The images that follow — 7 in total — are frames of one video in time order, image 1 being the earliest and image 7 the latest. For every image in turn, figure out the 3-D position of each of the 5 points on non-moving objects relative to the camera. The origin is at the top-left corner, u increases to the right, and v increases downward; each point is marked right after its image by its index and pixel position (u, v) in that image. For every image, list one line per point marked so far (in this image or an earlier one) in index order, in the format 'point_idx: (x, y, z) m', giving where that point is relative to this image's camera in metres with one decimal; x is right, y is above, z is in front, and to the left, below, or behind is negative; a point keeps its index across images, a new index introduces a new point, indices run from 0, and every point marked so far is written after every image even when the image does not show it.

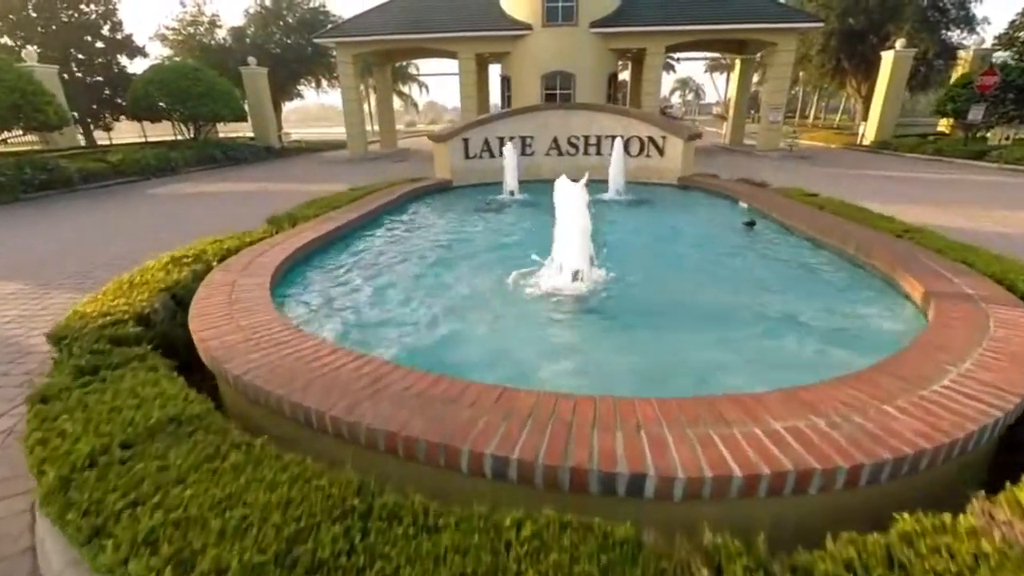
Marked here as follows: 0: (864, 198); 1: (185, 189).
0: (+5.9, +1.5, +10.0) m
1: (-7.7, +2.3, +14.0) m
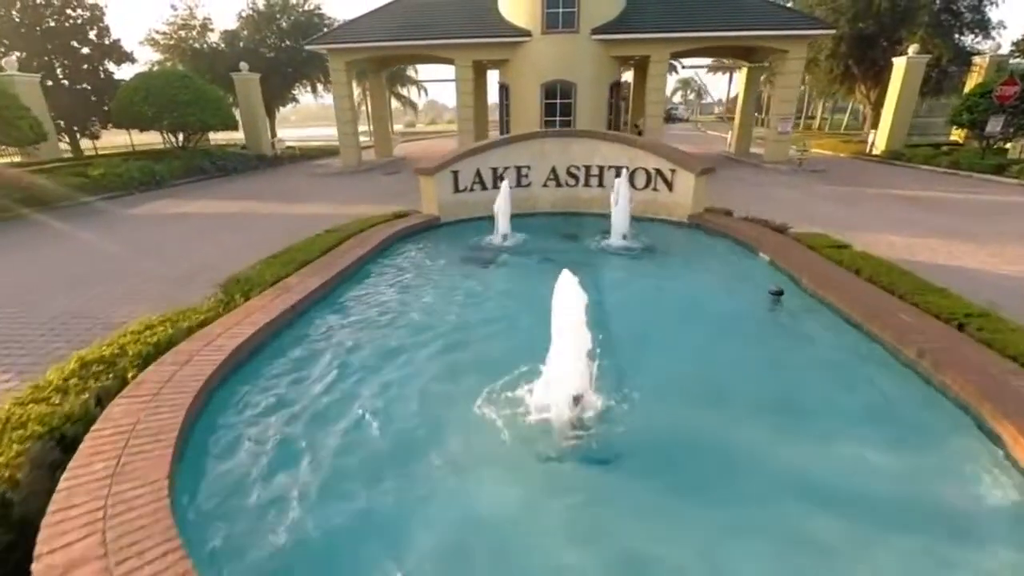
0: (+5.8, +0.9, +9.3) m
1: (-7.7, +1.7, +13.3) m
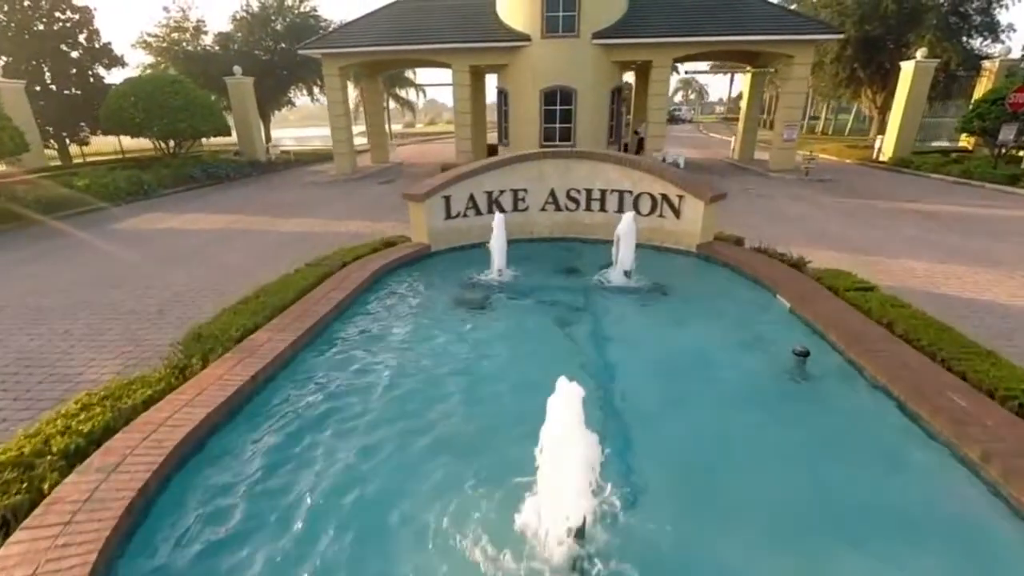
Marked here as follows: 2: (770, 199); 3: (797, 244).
0: (+5.7, +0.5, +8.8) m
1: (-7.8, +1.4, +12.8) m
2: (+6.1, +2.1, +14.1) m
3: (+4.4, +0.7, +9.4) m
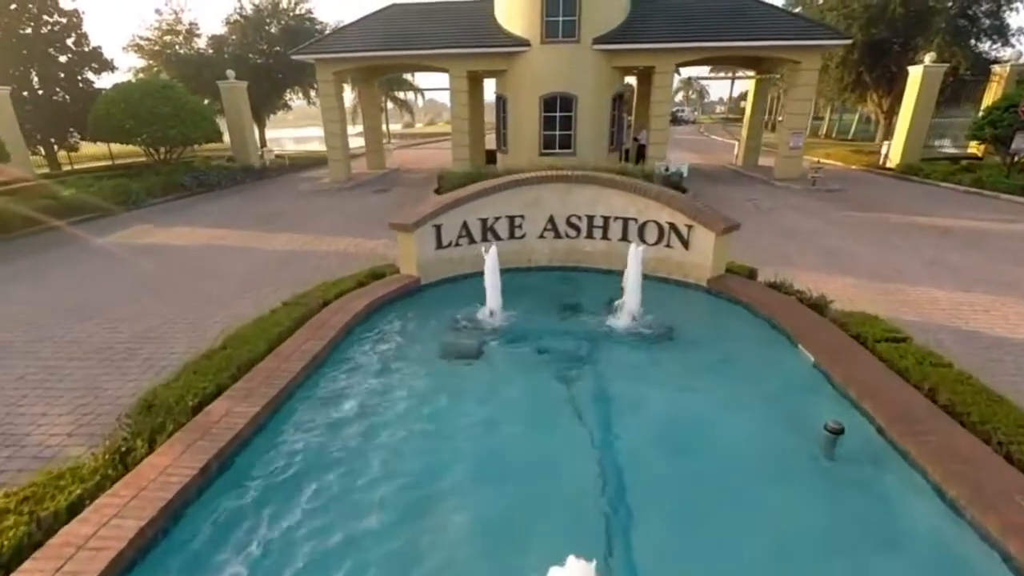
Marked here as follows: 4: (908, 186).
0: (+5.7, +0.2, +8.4) m
1: (-7.8, +1.0, +12.4) m
2: (+6.0, +1.7, +13.6) m
3: (+4.4, +0.3, +8.9) m
4: (+11.4, +2.9, +17.4) m
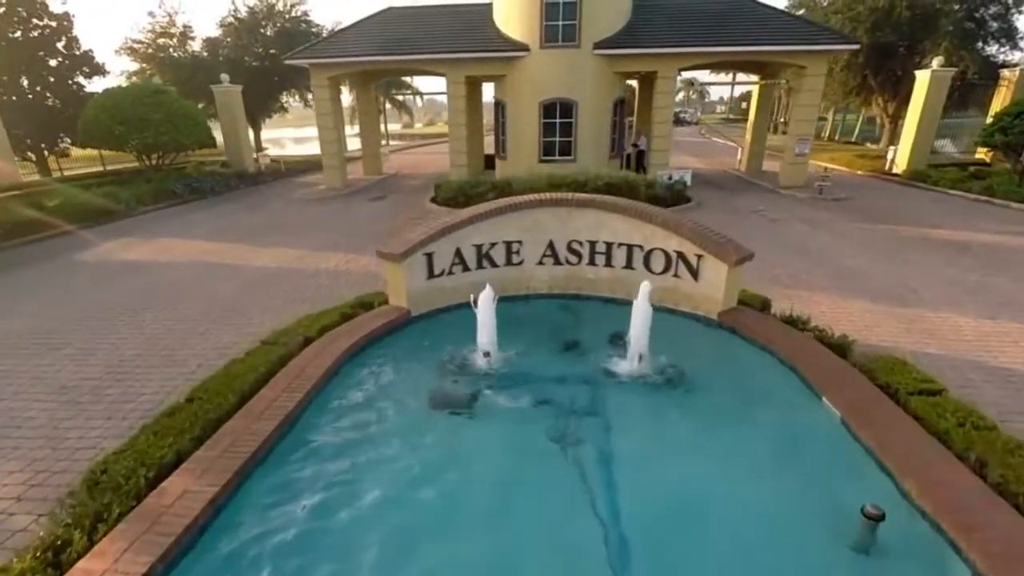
0: (+5.7, -0.2, +7.9) m
1: (-7.8, +0.7, +11.9) m
2: (+6.0, +1.4, +13.2) m
3: (+4.4, 0.0, +8.5) m
4: (+11.4, +2.6, +17.0) m
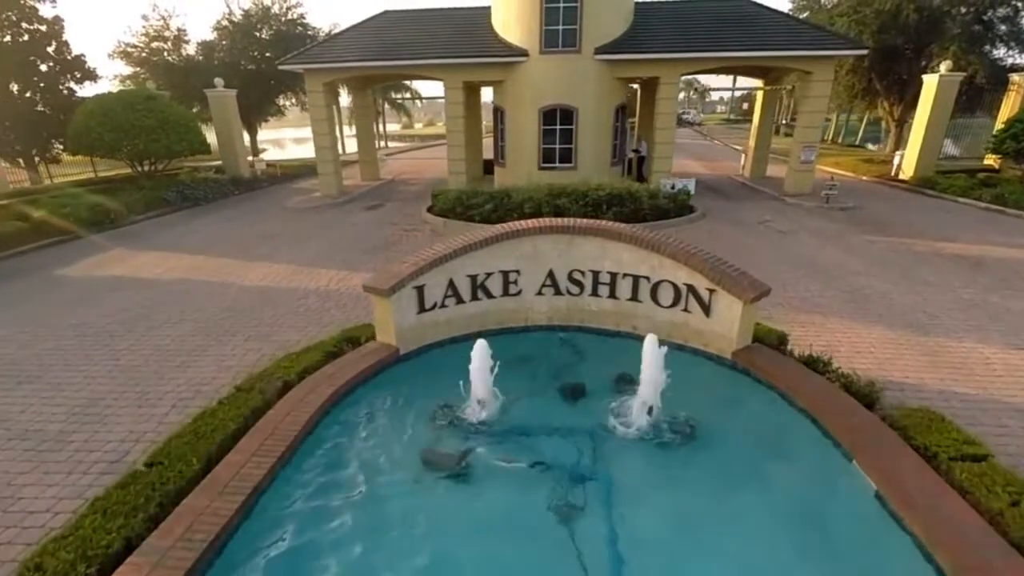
0: (+5.6, -0.5, +7.5) m
1: (-7.9, +0.4, +11.5) m
2: (+6.0, +1.1, +12.8) m
3: (+4.3, -0.3, +8.0) m
4: (+11.4, +2.3, +16.6) m
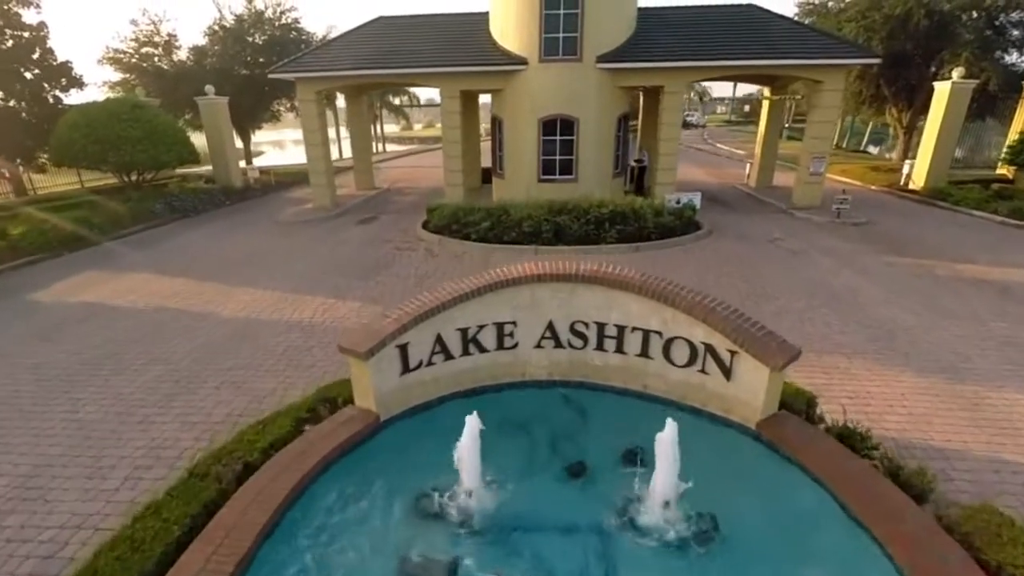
0: (+5.6, -0.9, +6.9) m
1: (-7.9, -0.1, +10.9) m
2: (+5.9, +0.6, +12.2) m
3: (+4.3, -0.8, +7.4) m
4: (+11.3, +1.9, +15.9) m
